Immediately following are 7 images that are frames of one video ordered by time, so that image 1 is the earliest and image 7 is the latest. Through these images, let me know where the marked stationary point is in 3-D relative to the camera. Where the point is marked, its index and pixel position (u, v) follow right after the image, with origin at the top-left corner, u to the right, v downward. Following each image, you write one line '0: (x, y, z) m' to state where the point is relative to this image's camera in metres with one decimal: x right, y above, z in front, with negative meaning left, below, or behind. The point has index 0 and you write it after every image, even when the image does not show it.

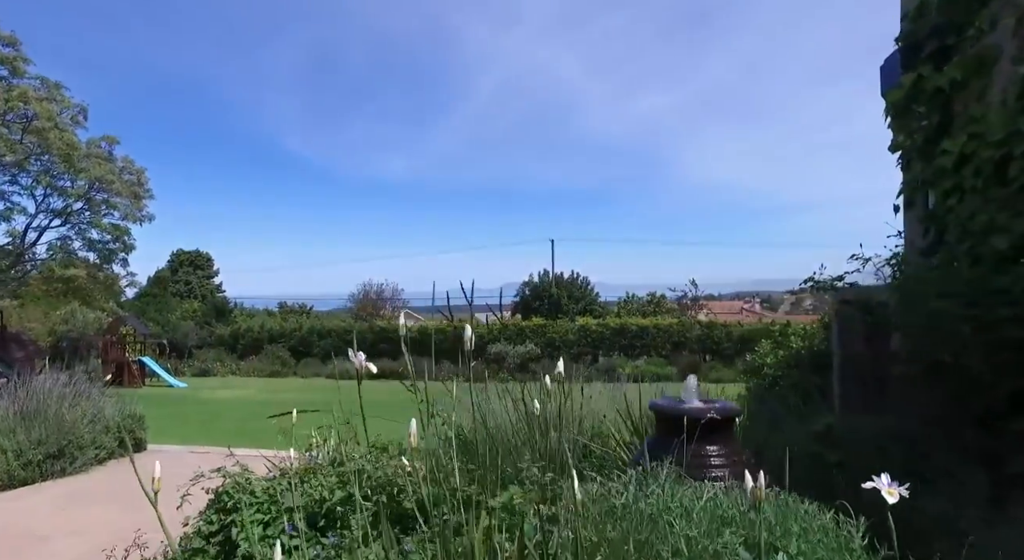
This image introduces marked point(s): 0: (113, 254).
0: (-11.1, +0.7, +18.8) m
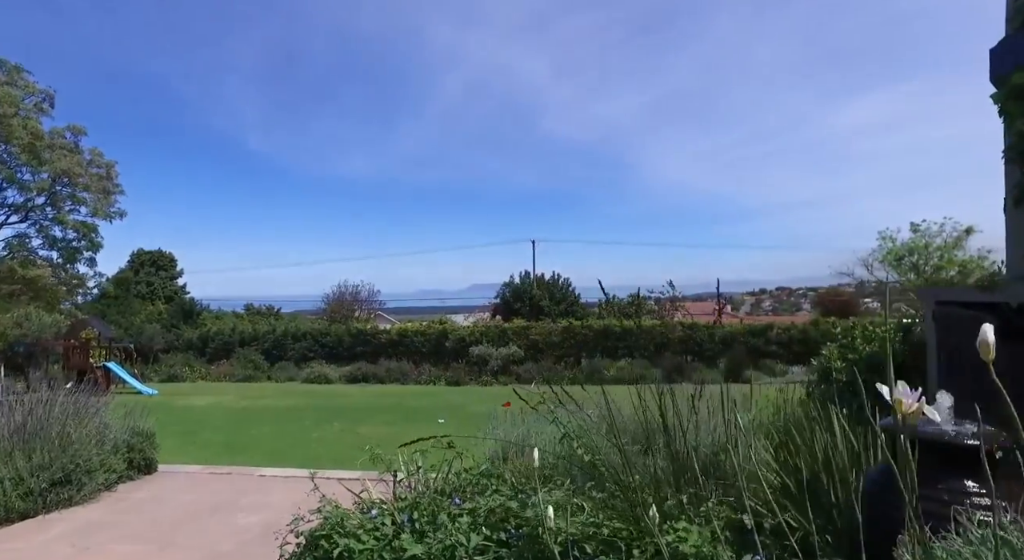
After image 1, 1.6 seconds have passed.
0: (-11.4, +0.7, +17.7) m
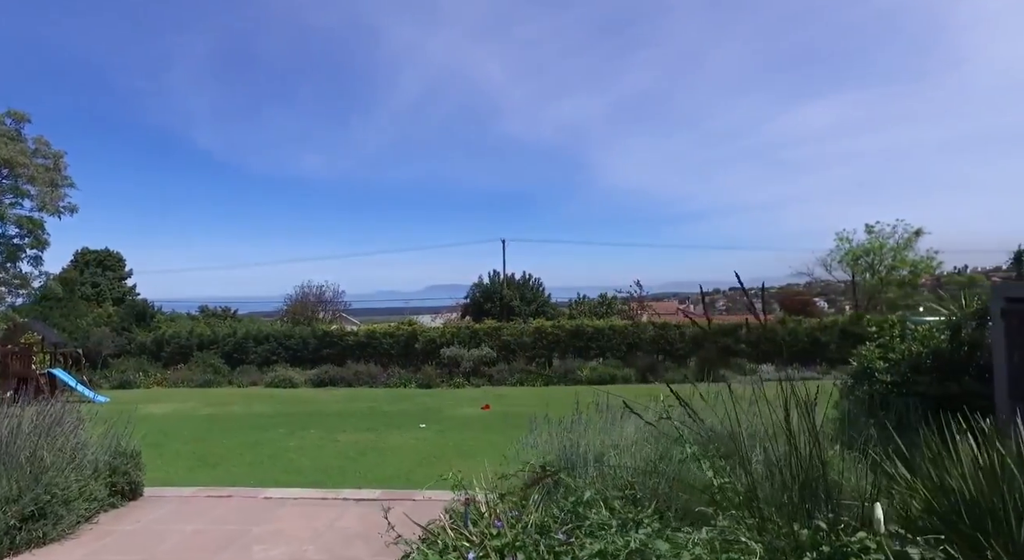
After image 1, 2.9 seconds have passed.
0: (-12.0, +0.7, +16.4) m
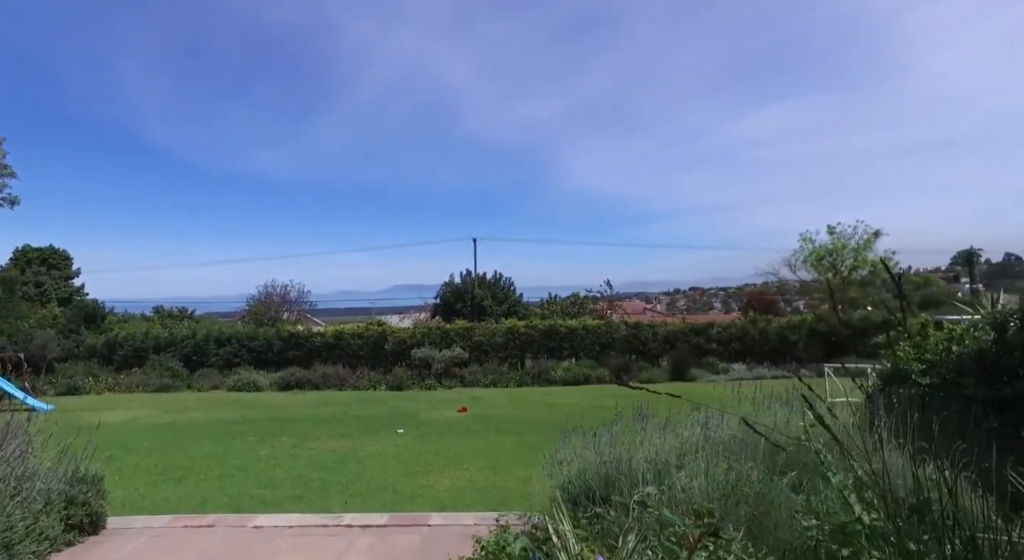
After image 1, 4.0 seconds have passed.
0: (-12.6, +0.7, +15.3) m
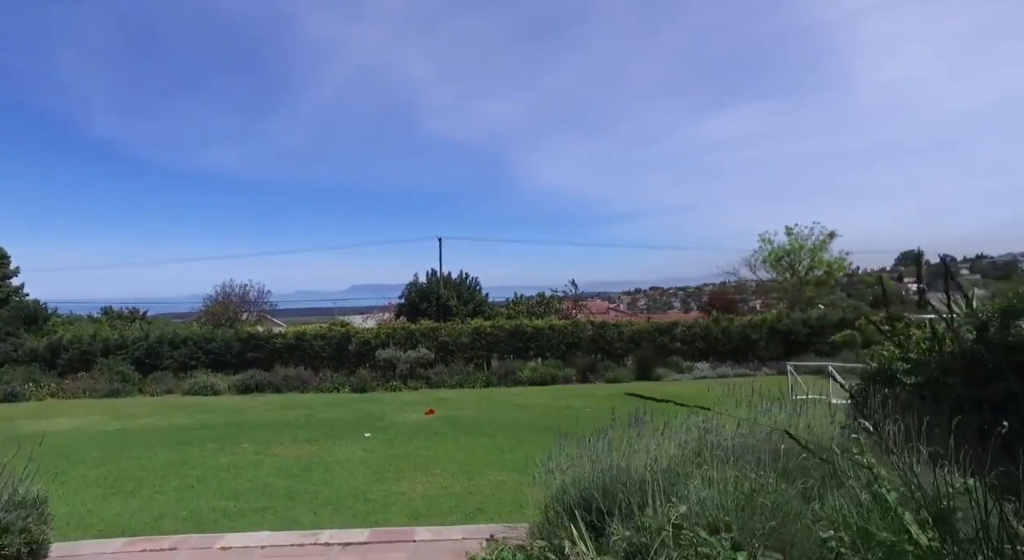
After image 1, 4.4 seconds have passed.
0: (-13.3, +0.8, +14.3) m
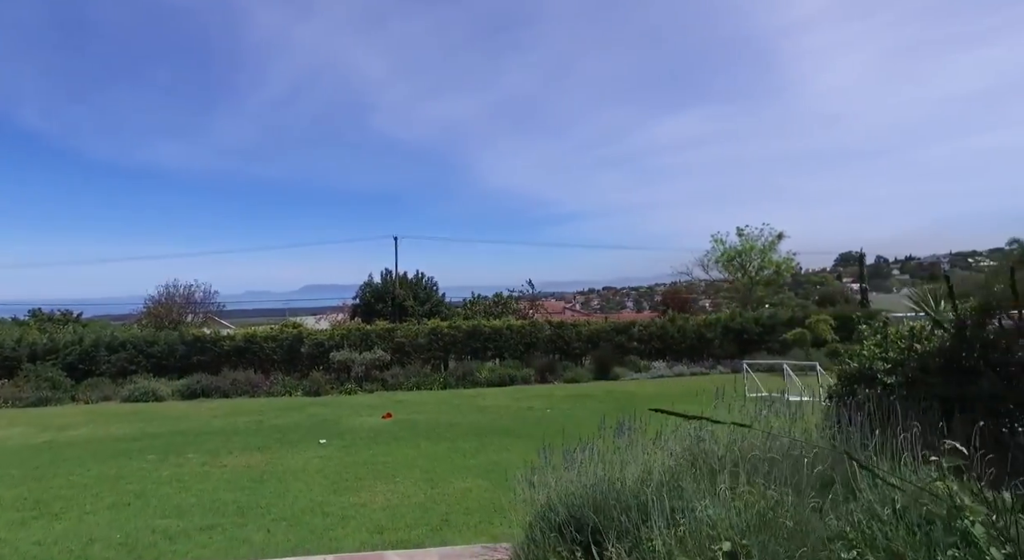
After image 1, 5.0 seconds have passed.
0: (-14.1, +0.7, +13.1) m
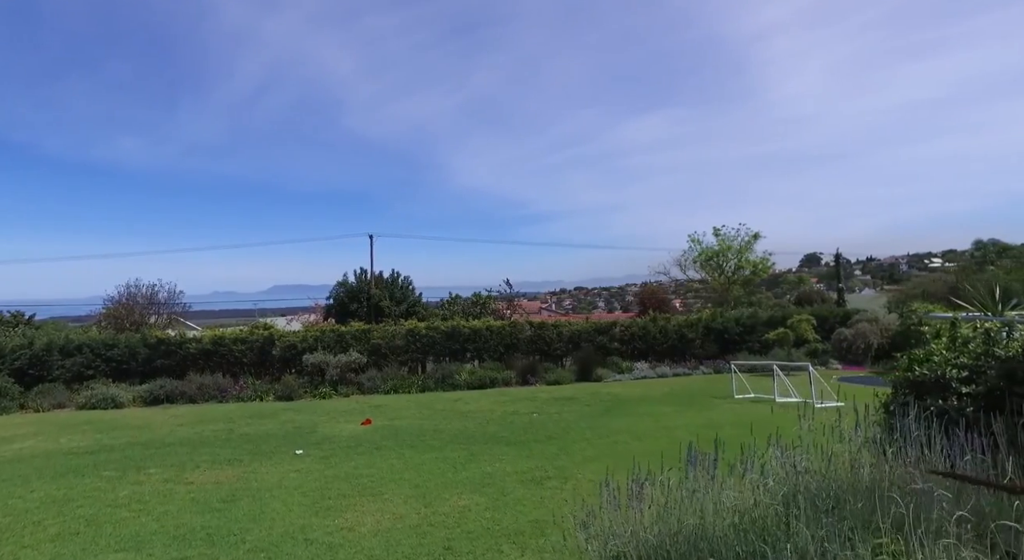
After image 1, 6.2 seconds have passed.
0: (-14.3, +0.8, +11.9) m
